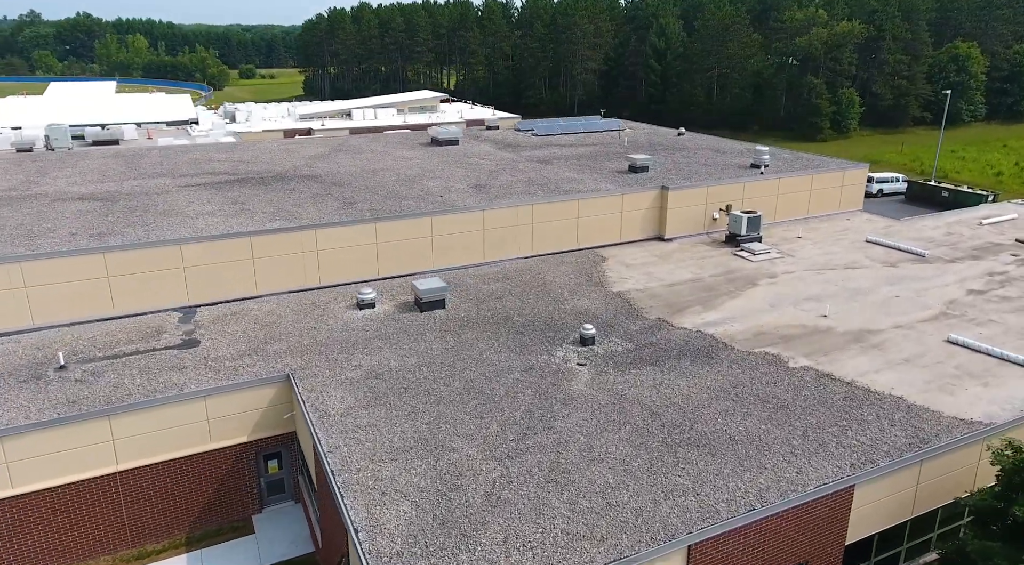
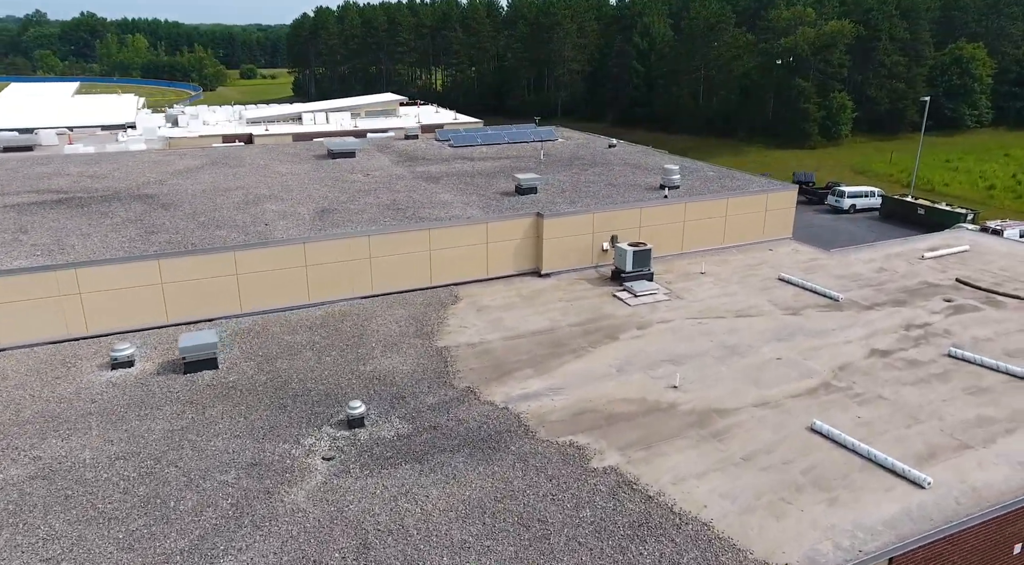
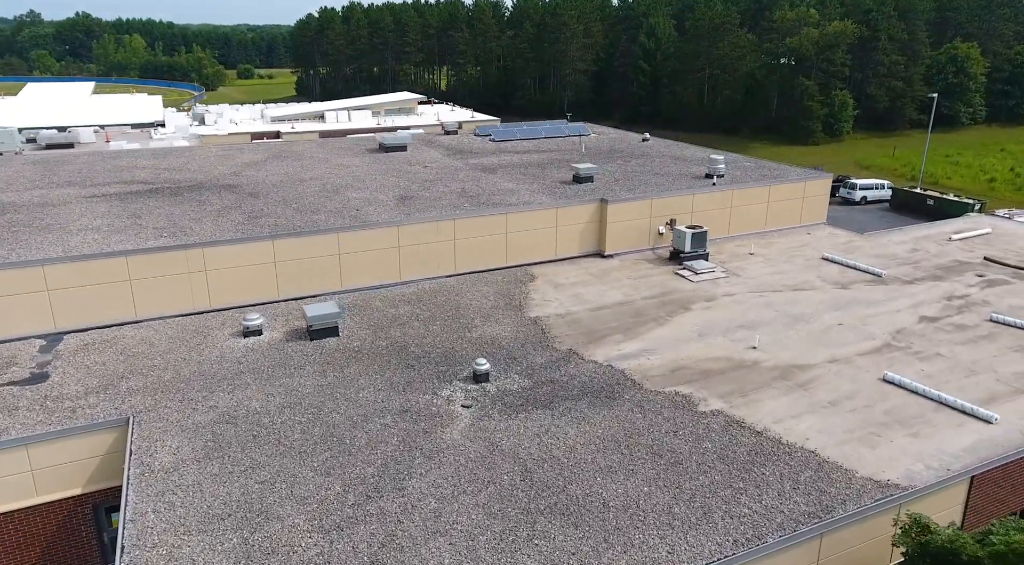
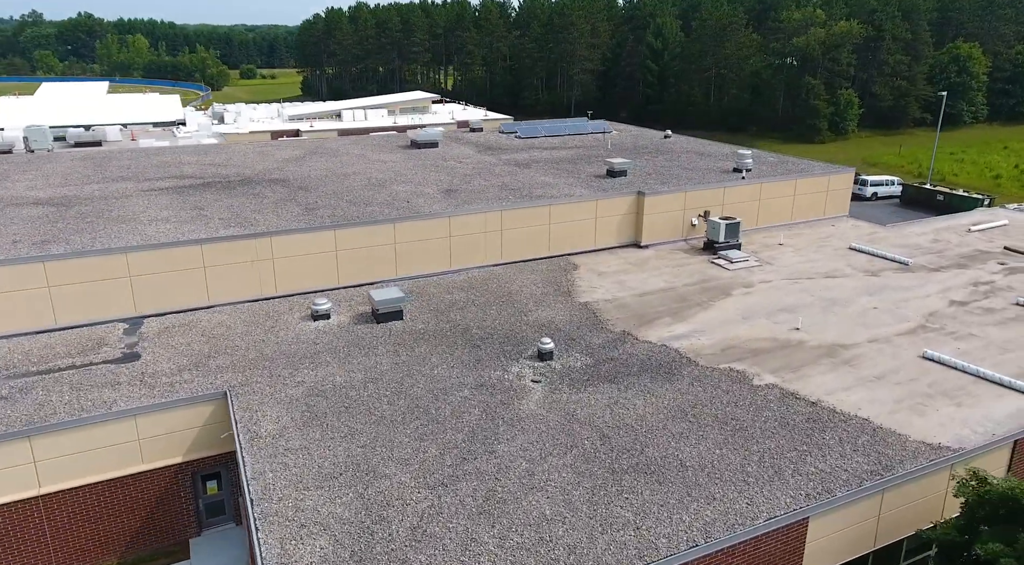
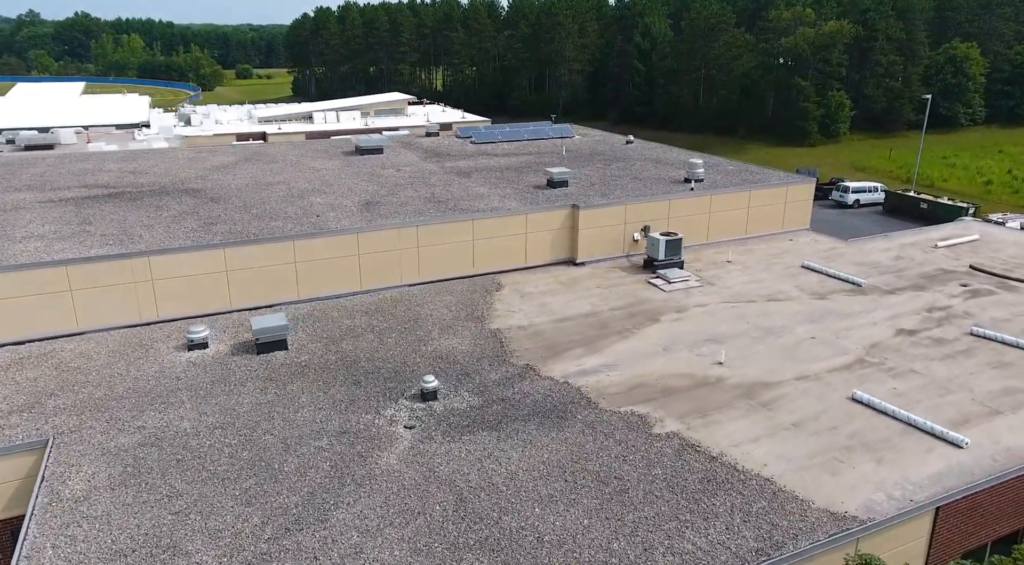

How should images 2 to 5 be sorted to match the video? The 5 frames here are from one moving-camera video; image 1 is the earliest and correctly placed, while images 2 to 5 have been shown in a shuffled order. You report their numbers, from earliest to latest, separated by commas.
4, 3, 5, 2
